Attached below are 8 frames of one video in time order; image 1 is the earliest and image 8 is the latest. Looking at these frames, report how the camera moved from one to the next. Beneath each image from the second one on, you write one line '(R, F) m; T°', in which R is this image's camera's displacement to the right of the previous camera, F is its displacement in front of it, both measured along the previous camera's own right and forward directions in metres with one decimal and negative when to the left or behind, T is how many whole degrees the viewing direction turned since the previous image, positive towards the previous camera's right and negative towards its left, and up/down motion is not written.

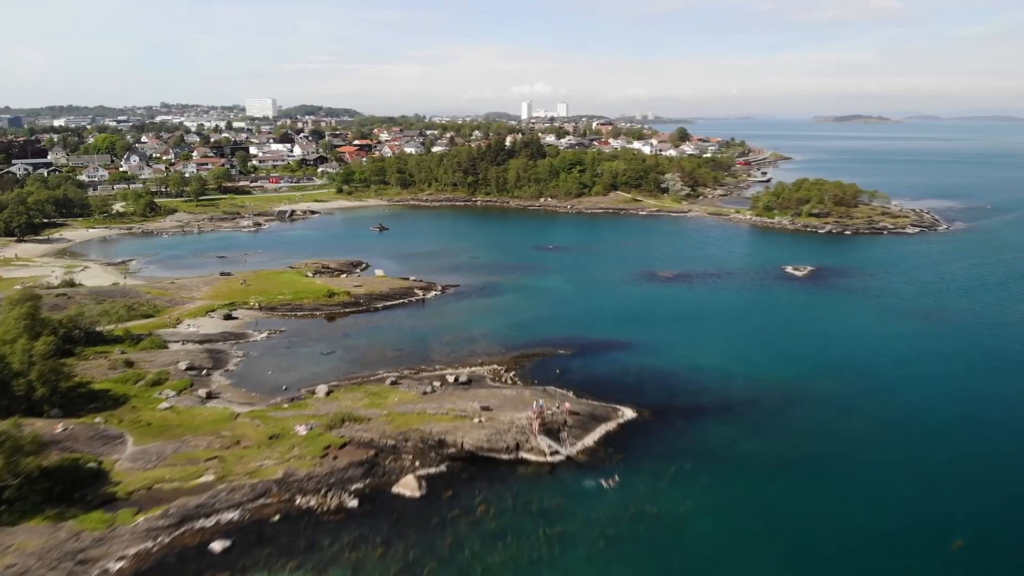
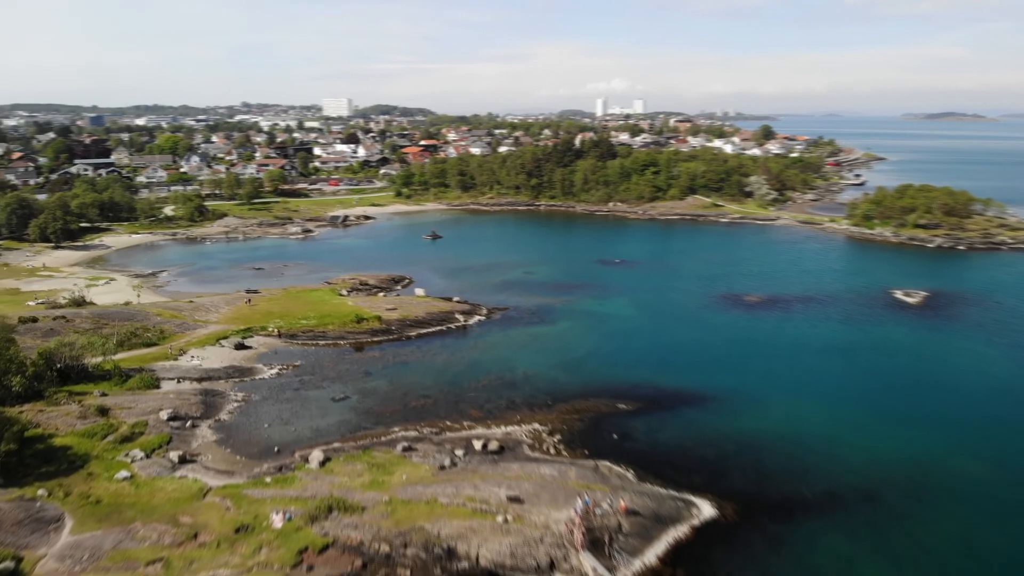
(+0.4, +3.2) m; -5°
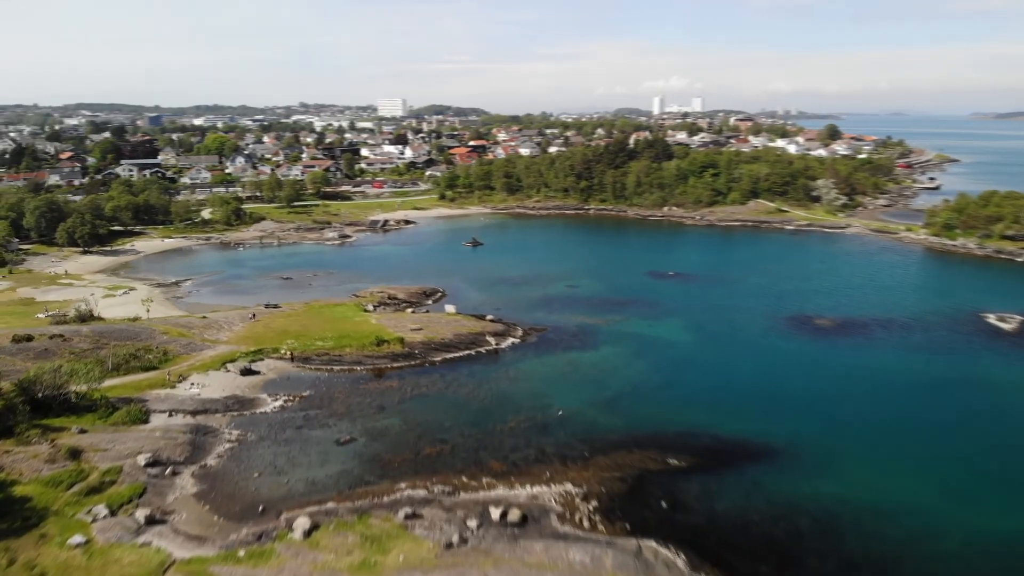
(+0.3, +2.1) m; -4°
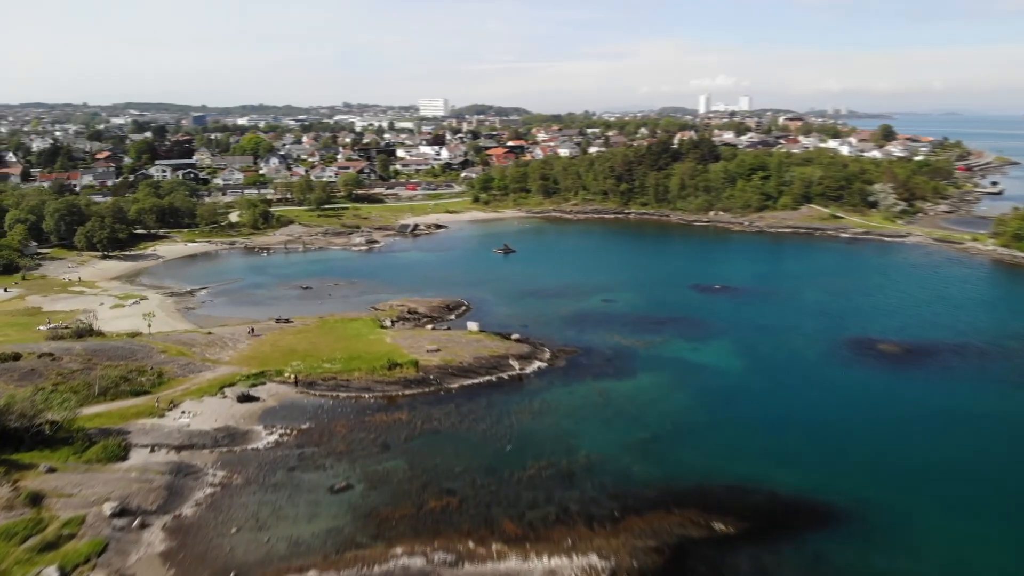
(+0.3, +1.7) m; -3°
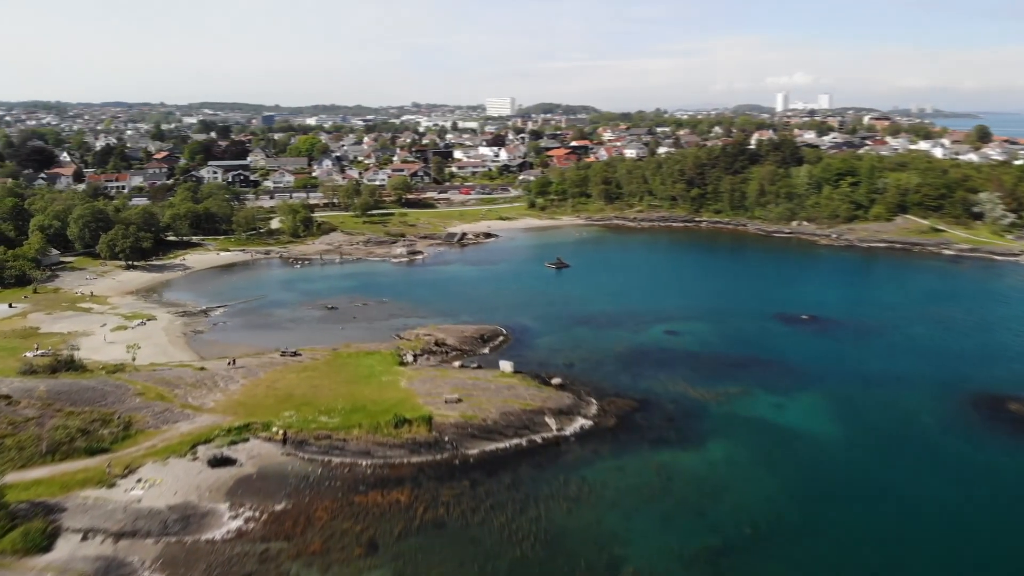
(+0.4, +2.9) m; -5°
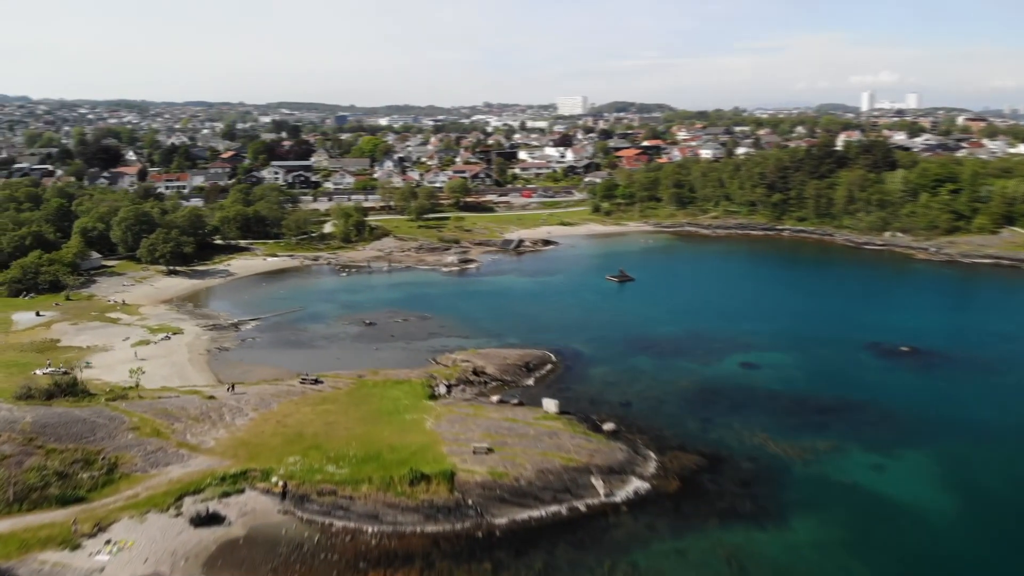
(+0.3, +2.1) m; -5°
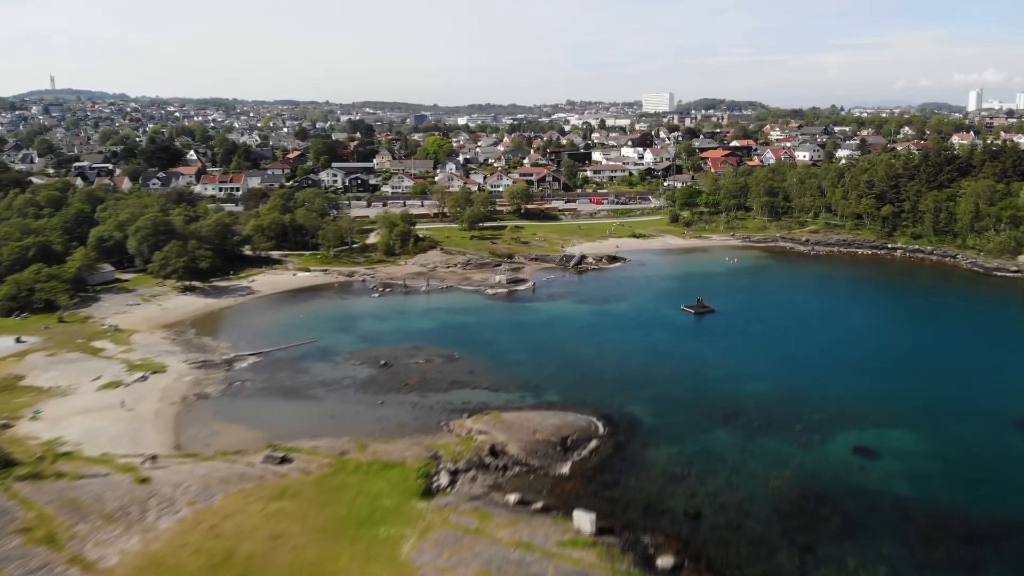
(+0.6, +3.6) m; -5°
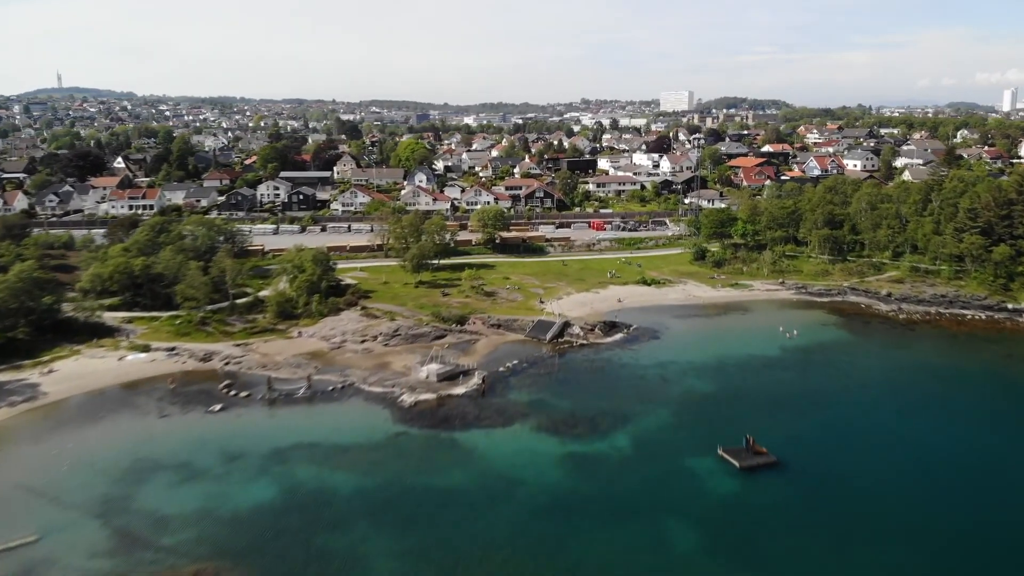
(+1.4, +8.3) m; -1°
